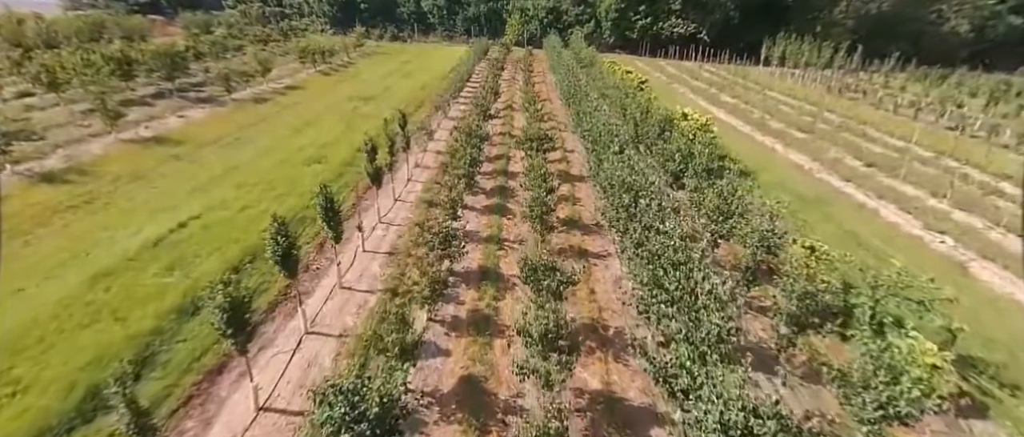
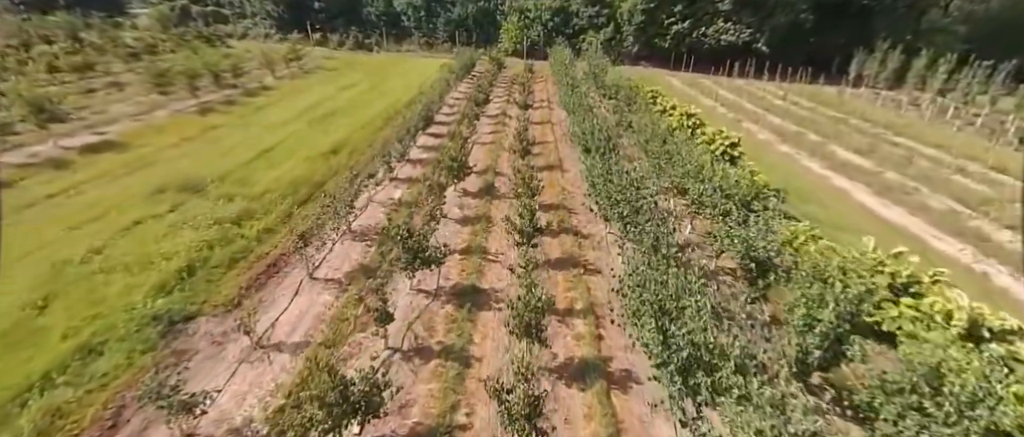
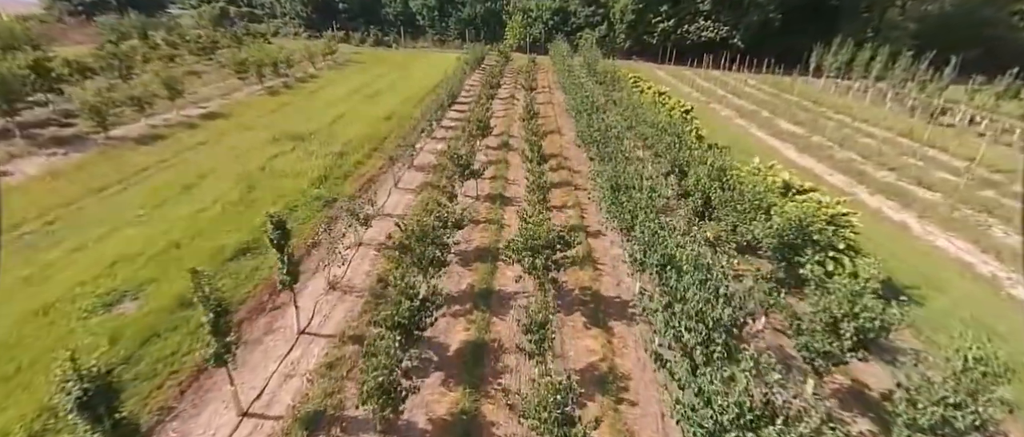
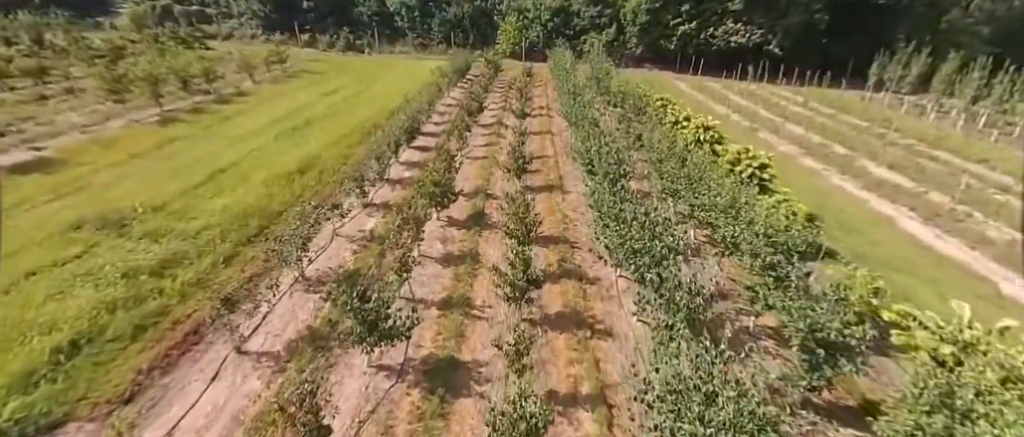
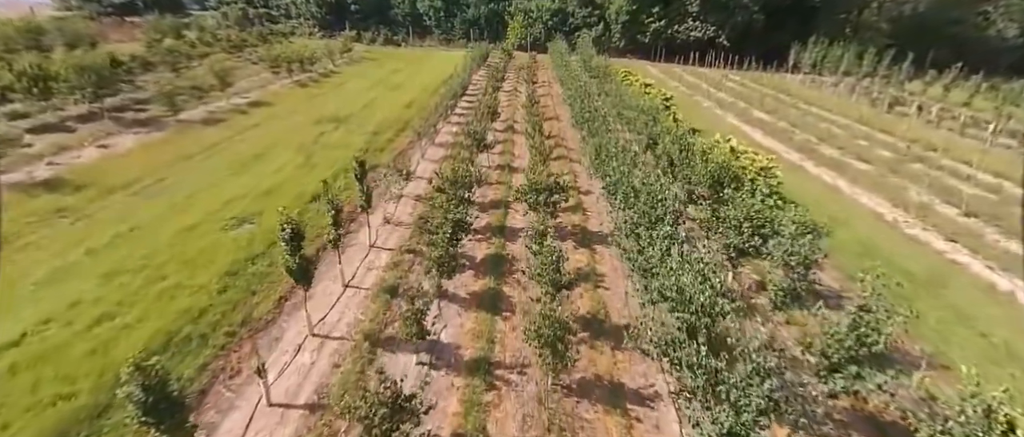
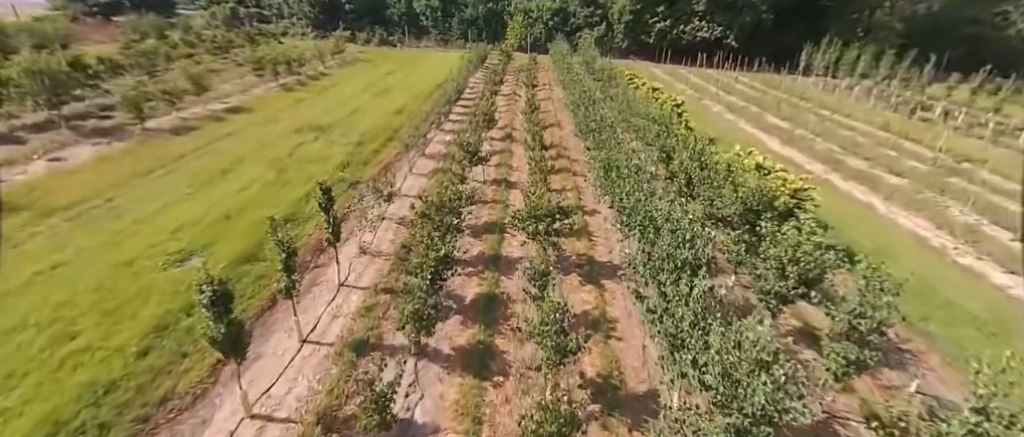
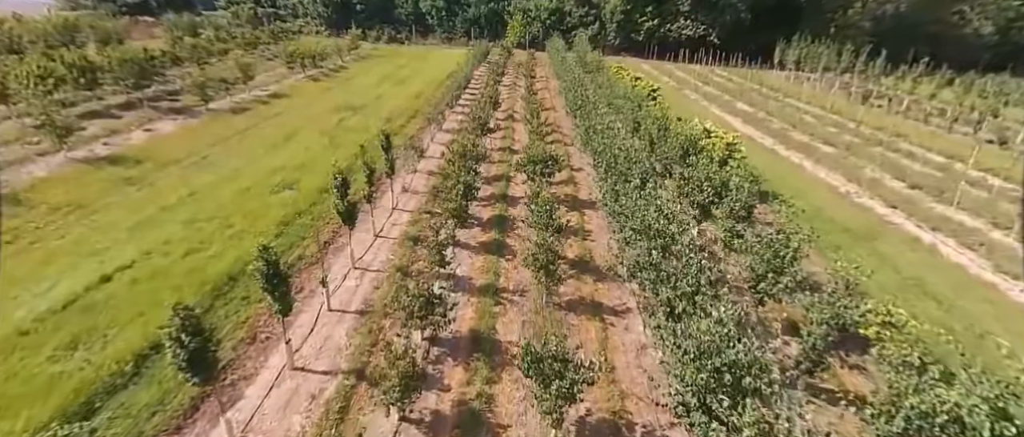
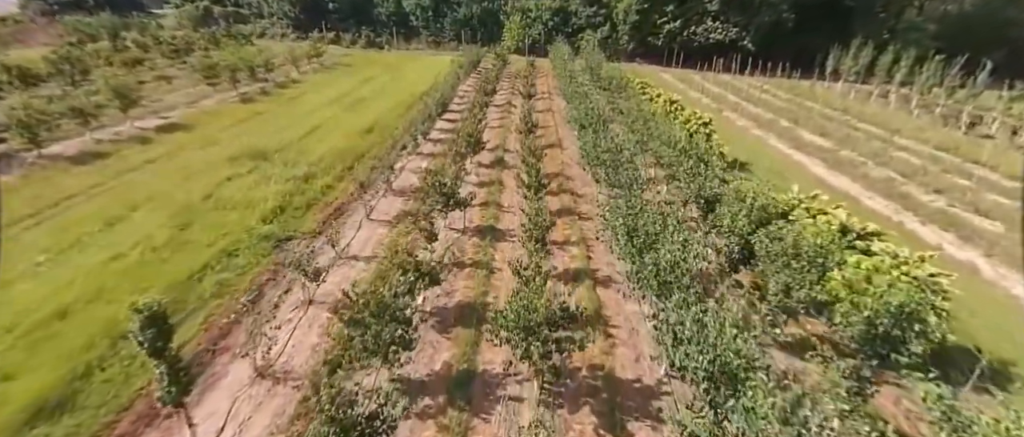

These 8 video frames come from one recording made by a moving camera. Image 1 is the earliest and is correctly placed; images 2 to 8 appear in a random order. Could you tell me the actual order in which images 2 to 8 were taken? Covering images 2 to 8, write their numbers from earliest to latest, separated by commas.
7, 5, 6, 3, 8, 2, 4
